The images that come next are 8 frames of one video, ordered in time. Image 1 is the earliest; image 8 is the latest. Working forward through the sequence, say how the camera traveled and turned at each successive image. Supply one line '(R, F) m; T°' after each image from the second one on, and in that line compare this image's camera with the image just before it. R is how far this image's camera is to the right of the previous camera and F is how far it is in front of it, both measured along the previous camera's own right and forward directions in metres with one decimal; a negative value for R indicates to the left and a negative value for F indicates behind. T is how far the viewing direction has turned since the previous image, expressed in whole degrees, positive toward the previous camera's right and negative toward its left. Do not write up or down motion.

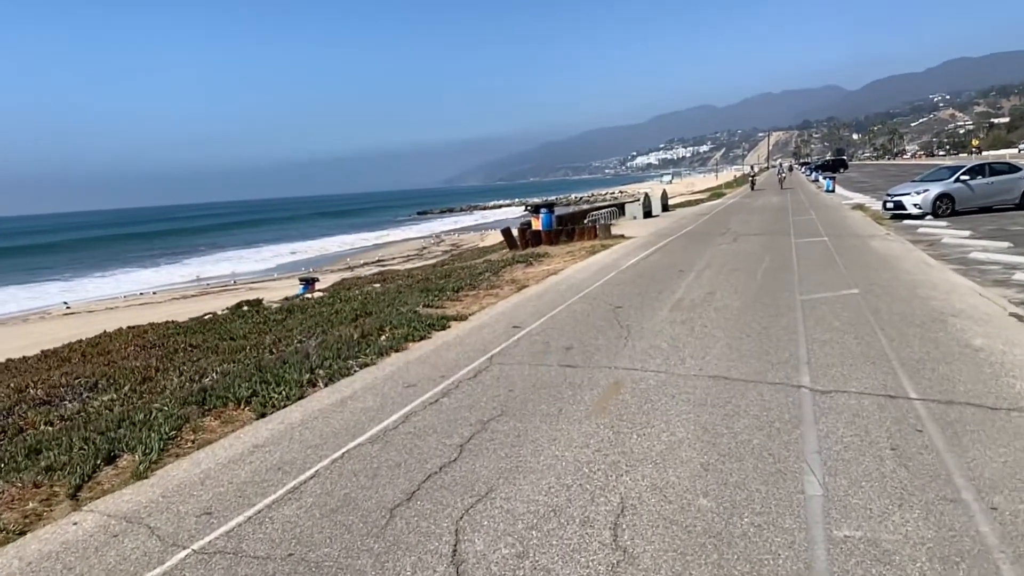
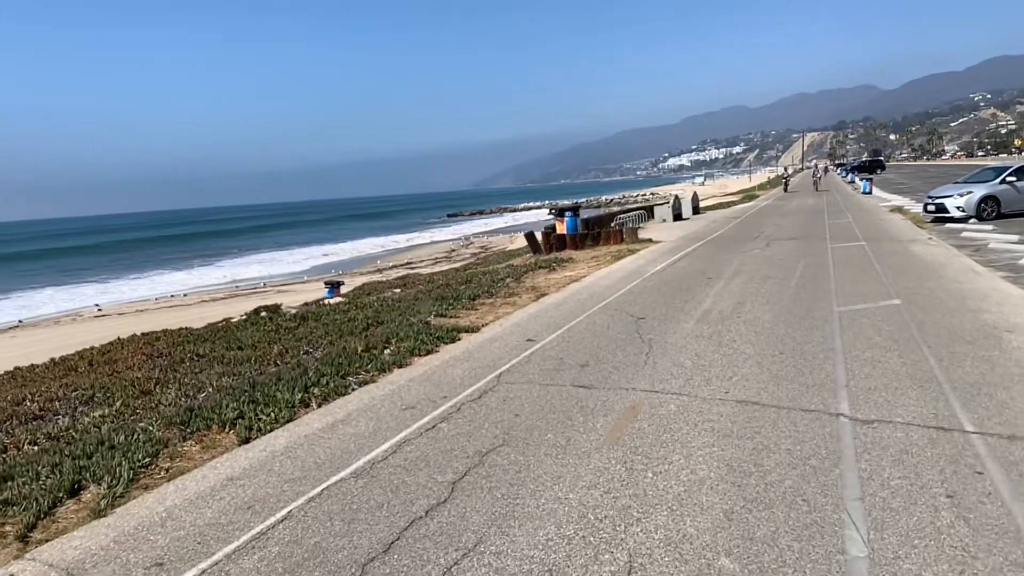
(+0.2, +0.6) m; -2°
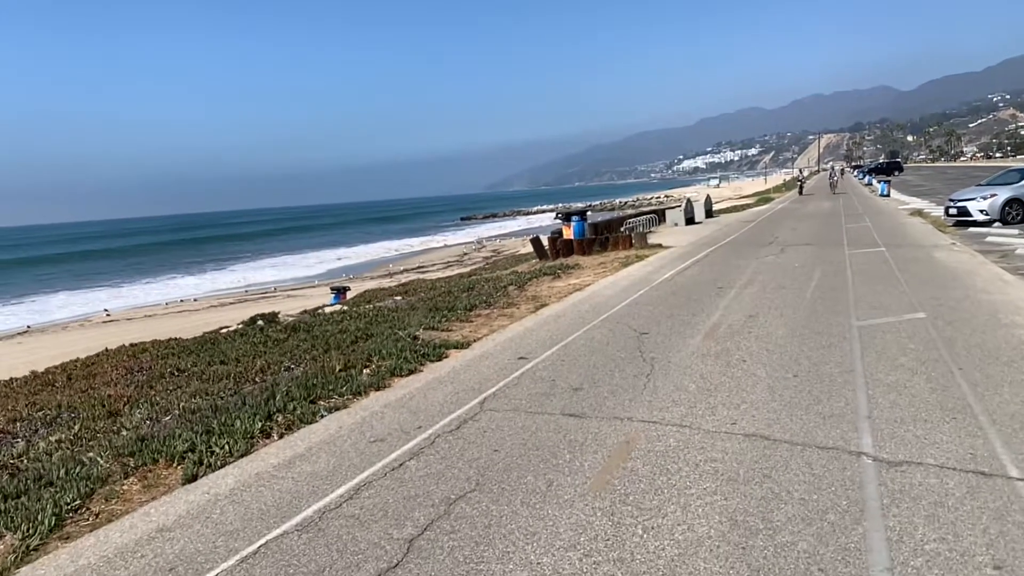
(+0.2, +0.6) m; -1°
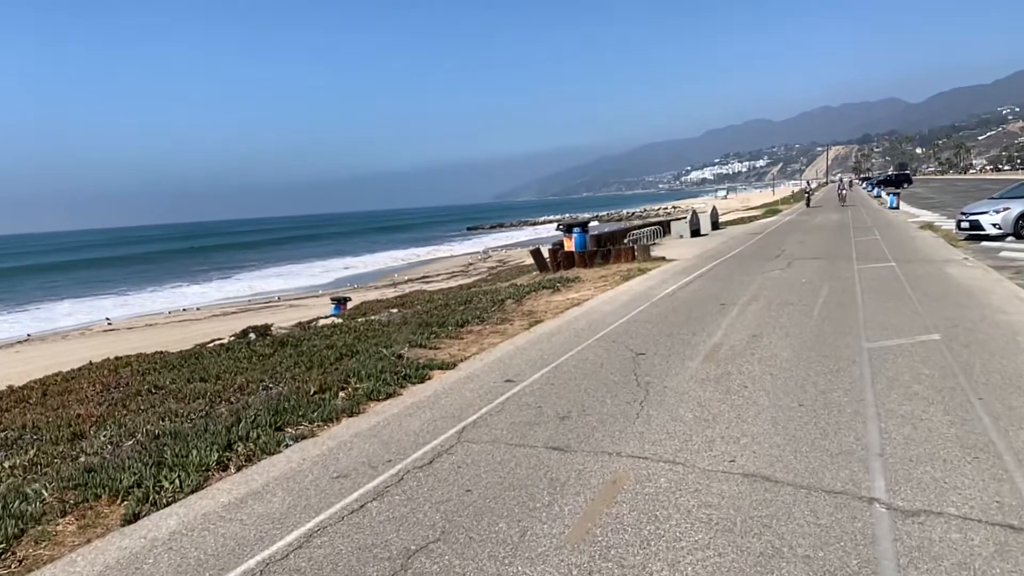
(+0.2, +0.5) m; -1°
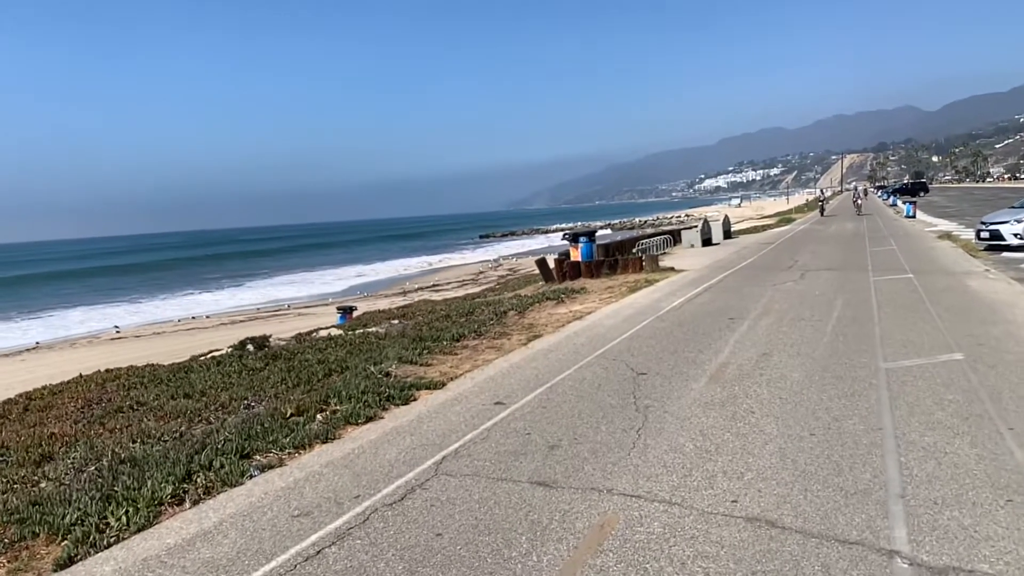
(+0.2, +0.5) m; -1°
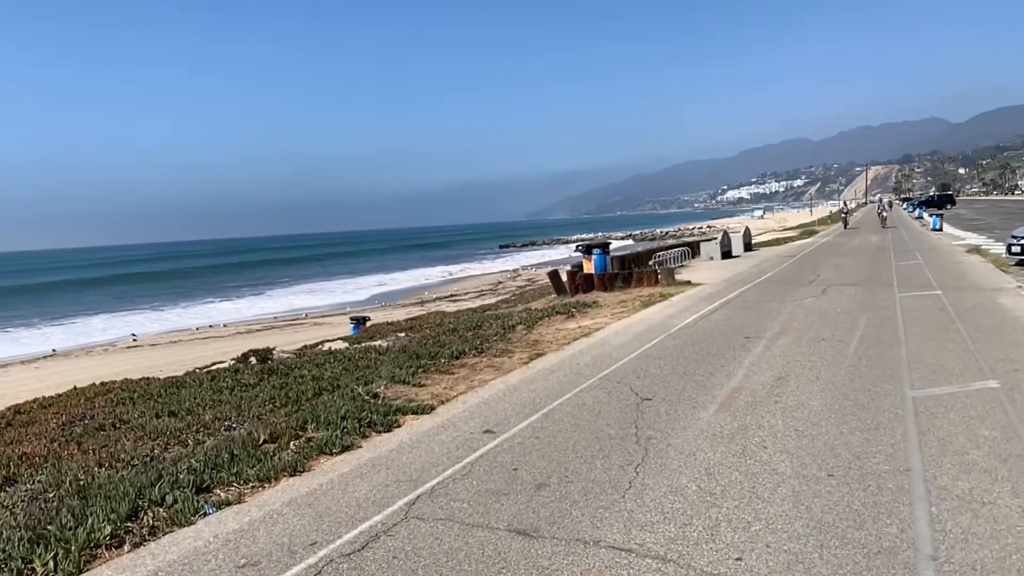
(+0.2, +0.5) m; -1°
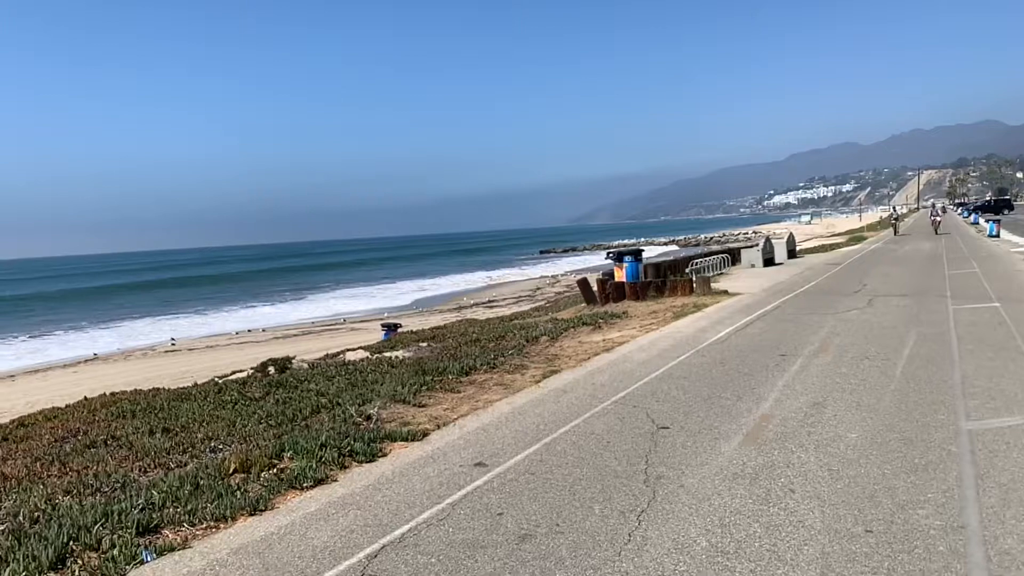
(+0.3, +0.7) m; -3°
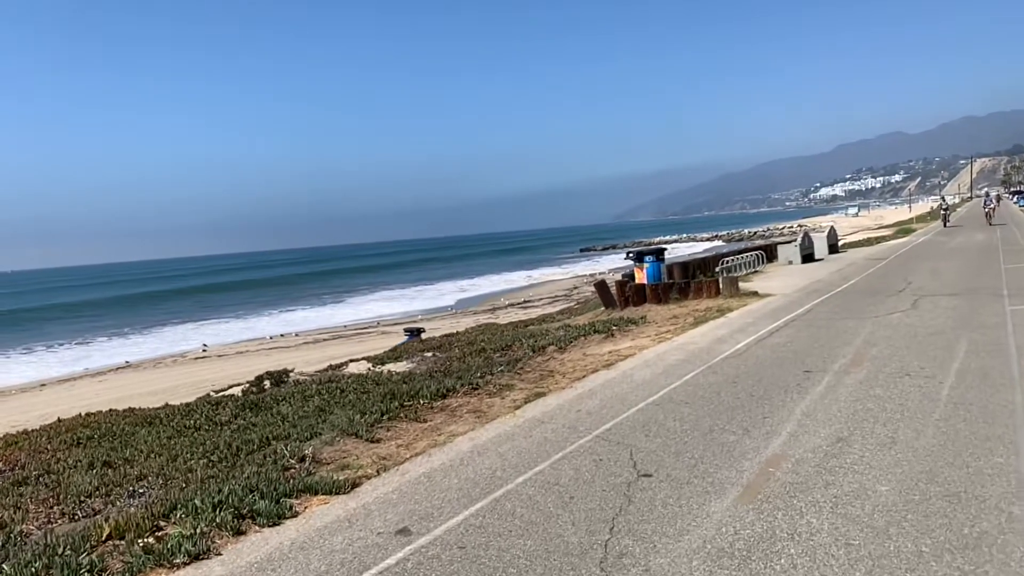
(+0.6, +1.2) m; -3°
